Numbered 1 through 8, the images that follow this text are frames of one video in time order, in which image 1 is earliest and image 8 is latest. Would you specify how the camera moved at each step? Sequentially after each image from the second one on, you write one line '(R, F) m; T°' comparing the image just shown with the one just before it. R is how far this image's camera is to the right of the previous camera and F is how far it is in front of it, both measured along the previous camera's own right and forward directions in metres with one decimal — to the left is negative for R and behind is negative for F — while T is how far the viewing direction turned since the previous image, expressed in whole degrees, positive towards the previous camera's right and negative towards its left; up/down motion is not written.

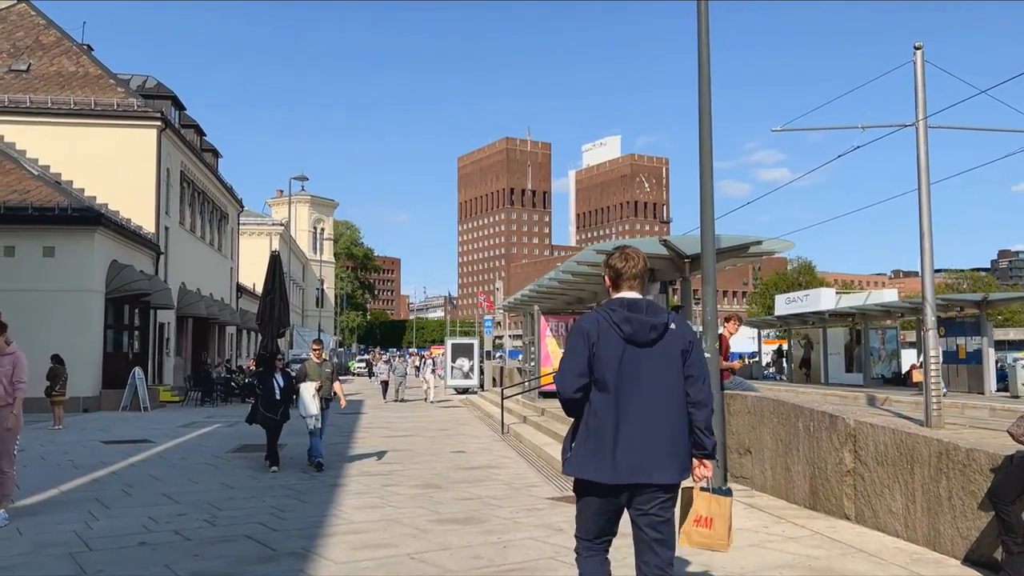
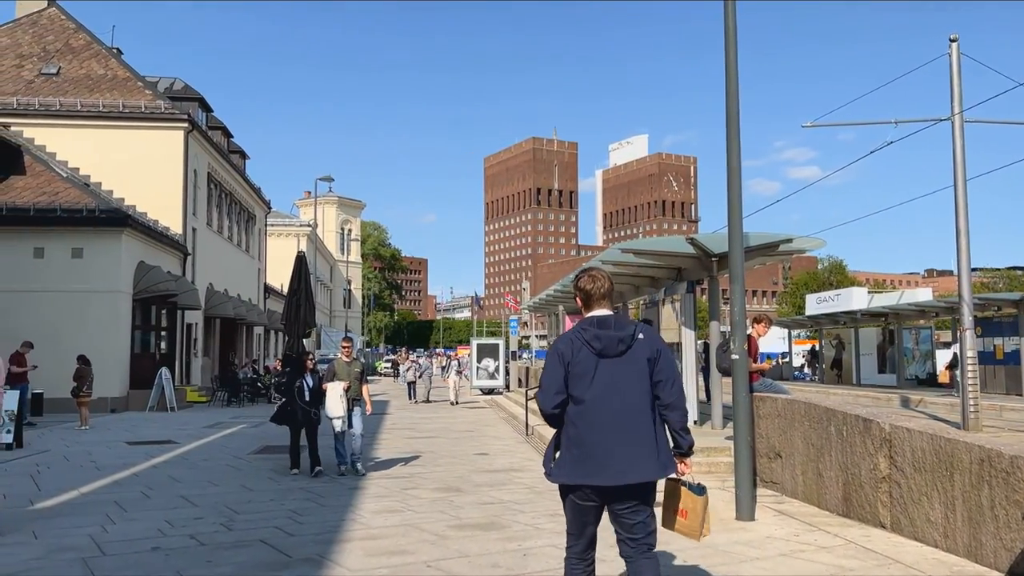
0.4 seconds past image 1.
(+0.1, +0.2) m; -2°
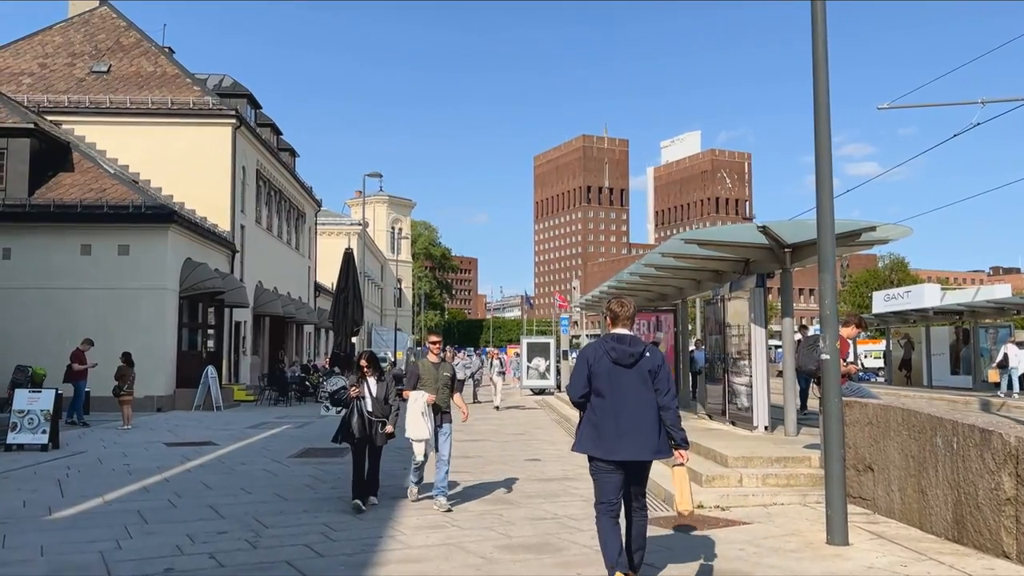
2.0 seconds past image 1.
(-0.1, +0.9) m; -3°
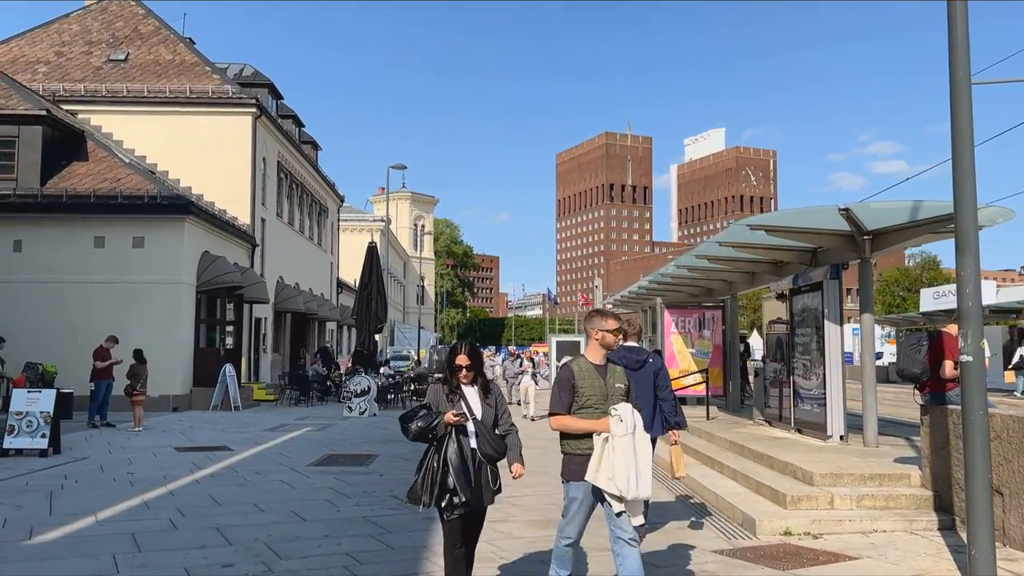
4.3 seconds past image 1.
(-0.3, +1.3) m; -1°
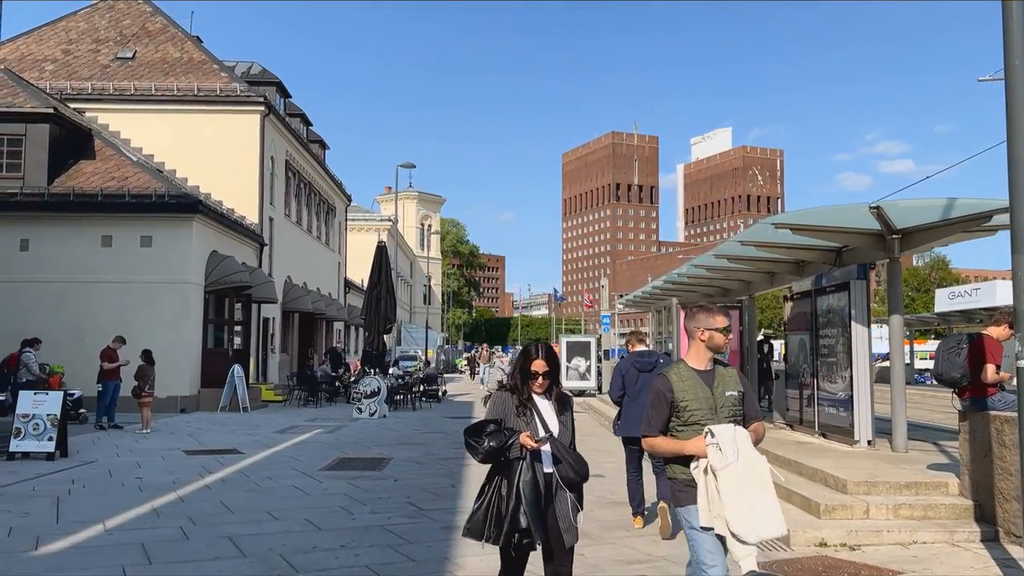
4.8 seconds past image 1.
(-0.2, +0.3) m; 0°
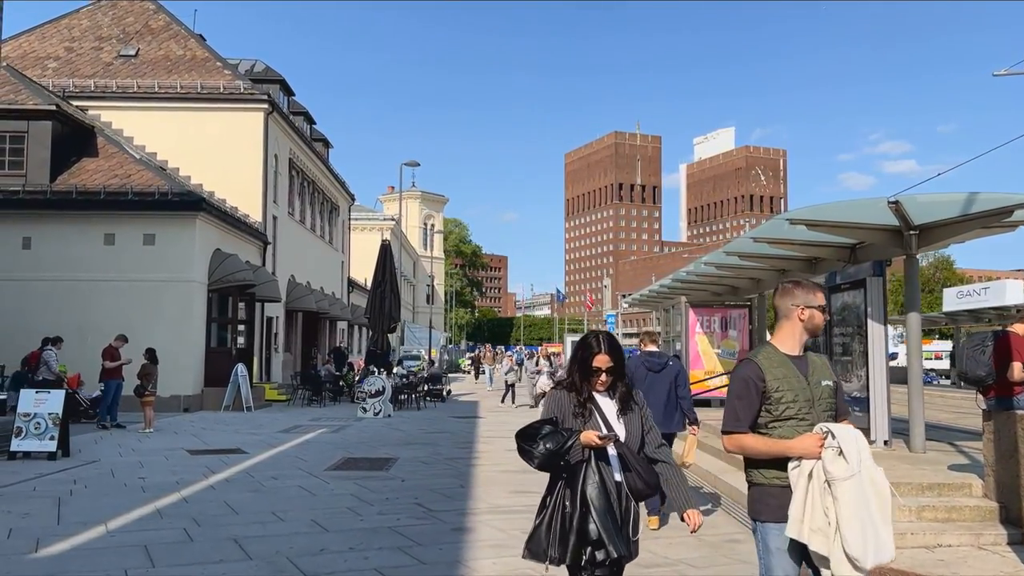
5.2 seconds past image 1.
(-0.1, +0.2) m; 0°
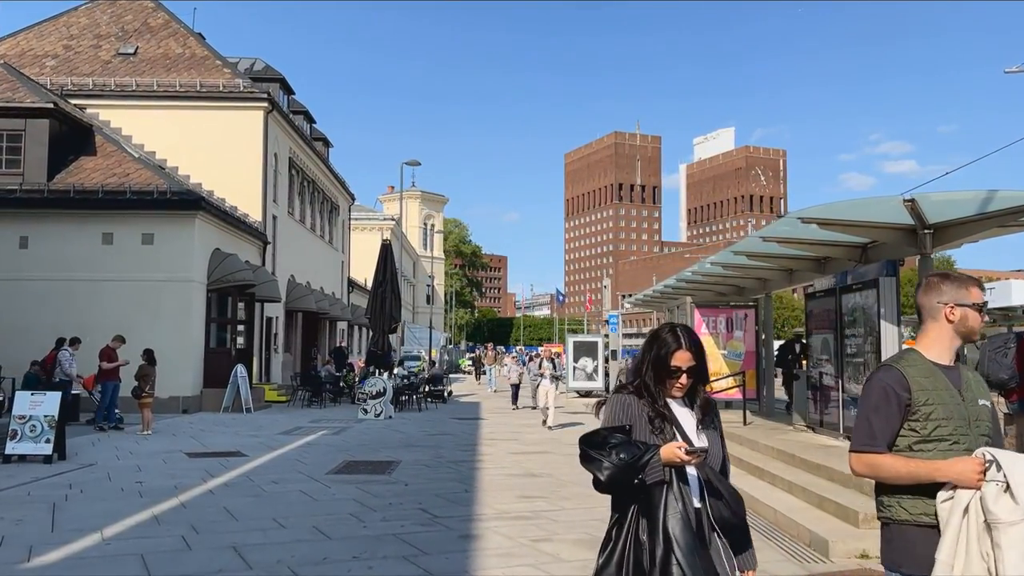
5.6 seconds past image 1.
(-0.1, +0.2) m; 0°
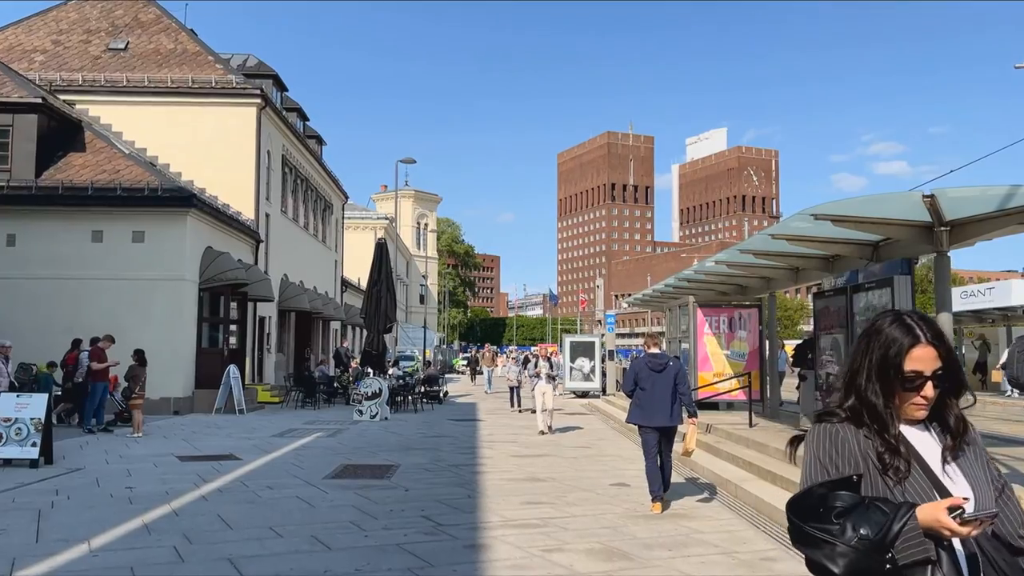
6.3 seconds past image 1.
(-0.1, +0.3) m; +1°
